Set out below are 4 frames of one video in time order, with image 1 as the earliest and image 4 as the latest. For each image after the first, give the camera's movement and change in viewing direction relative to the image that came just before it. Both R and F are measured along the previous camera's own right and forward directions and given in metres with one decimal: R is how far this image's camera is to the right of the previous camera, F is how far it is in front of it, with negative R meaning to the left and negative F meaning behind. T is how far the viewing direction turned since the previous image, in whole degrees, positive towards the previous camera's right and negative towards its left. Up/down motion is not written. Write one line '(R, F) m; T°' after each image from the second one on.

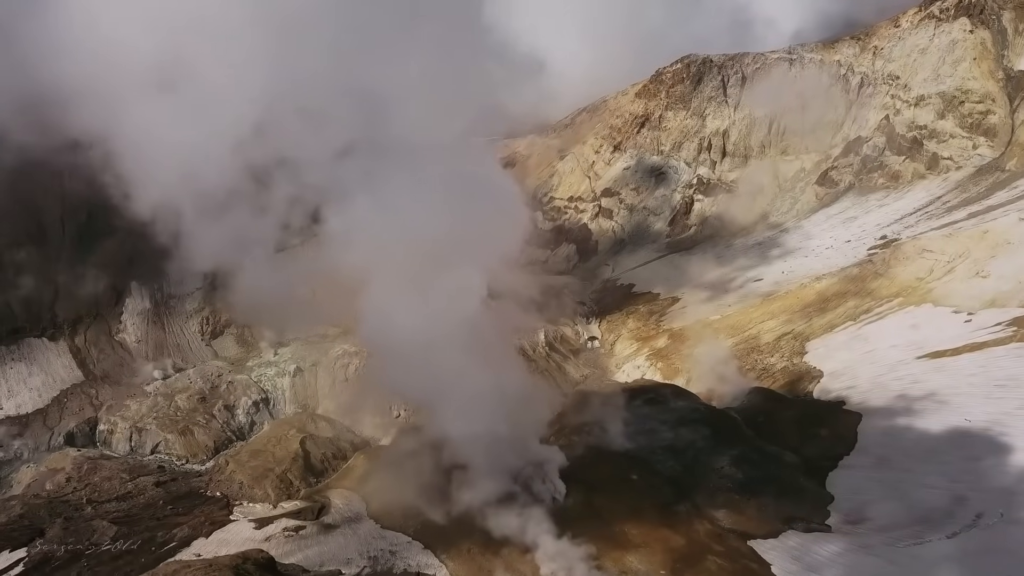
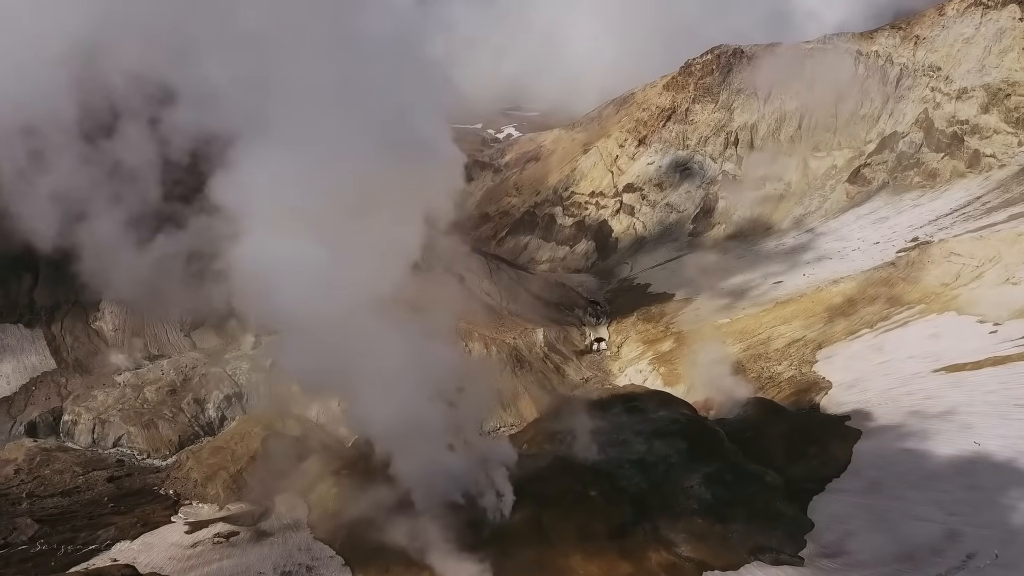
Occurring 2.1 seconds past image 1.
(+2.5, +1.6) m; -3°
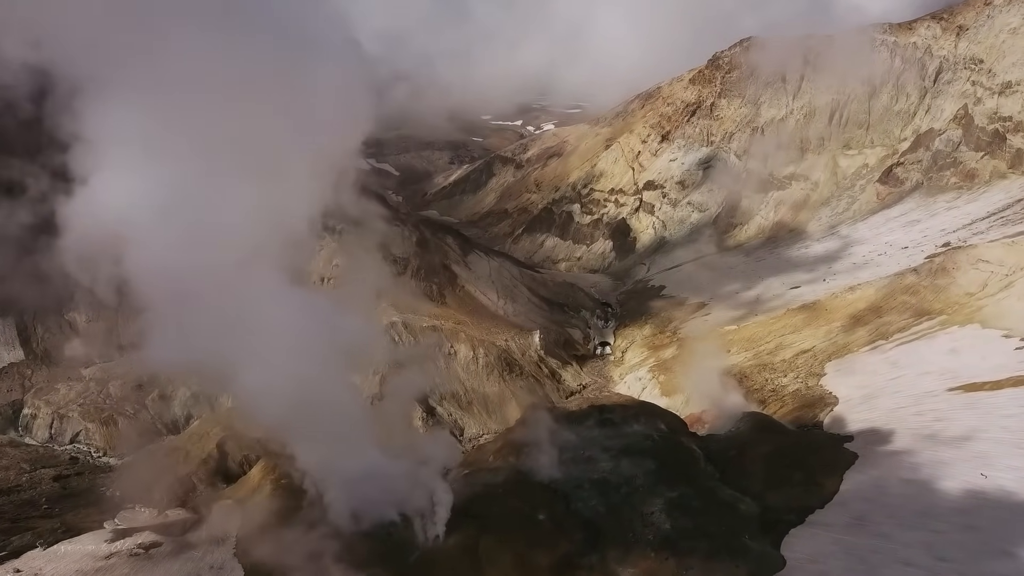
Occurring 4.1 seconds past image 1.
(+2.4, +1.7) m; -3°
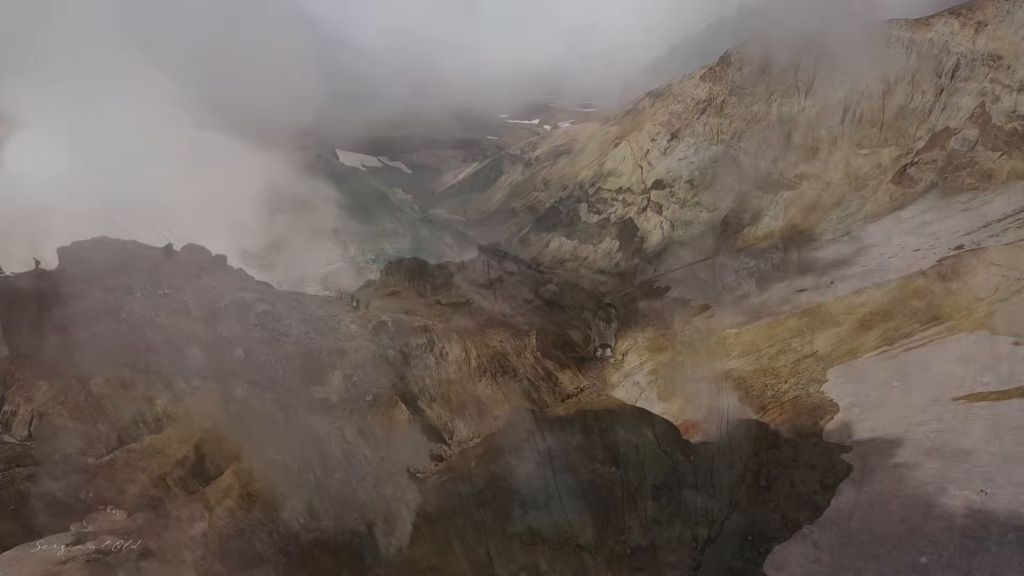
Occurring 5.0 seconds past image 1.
(+1.1, +0.7) m; -1°
